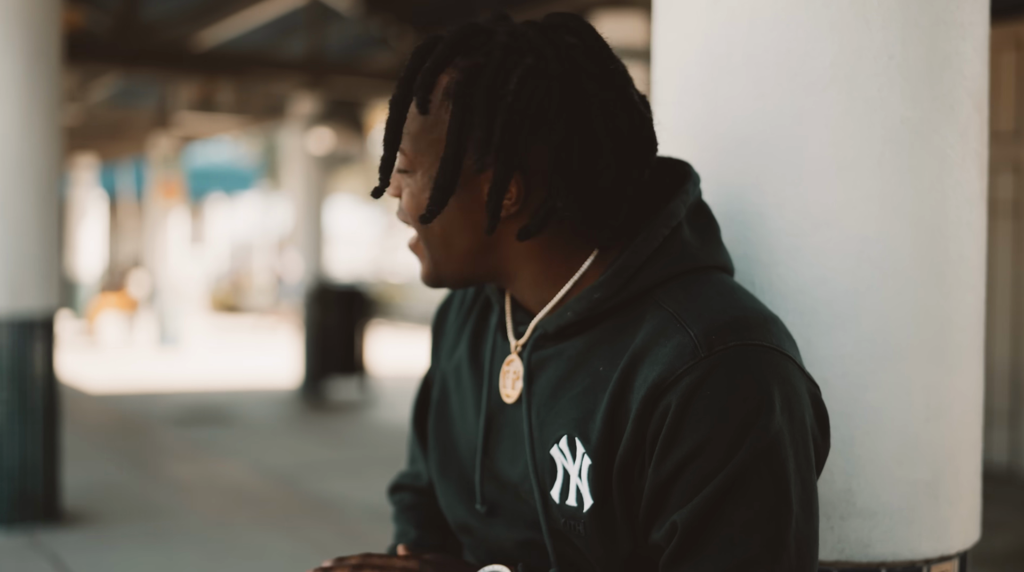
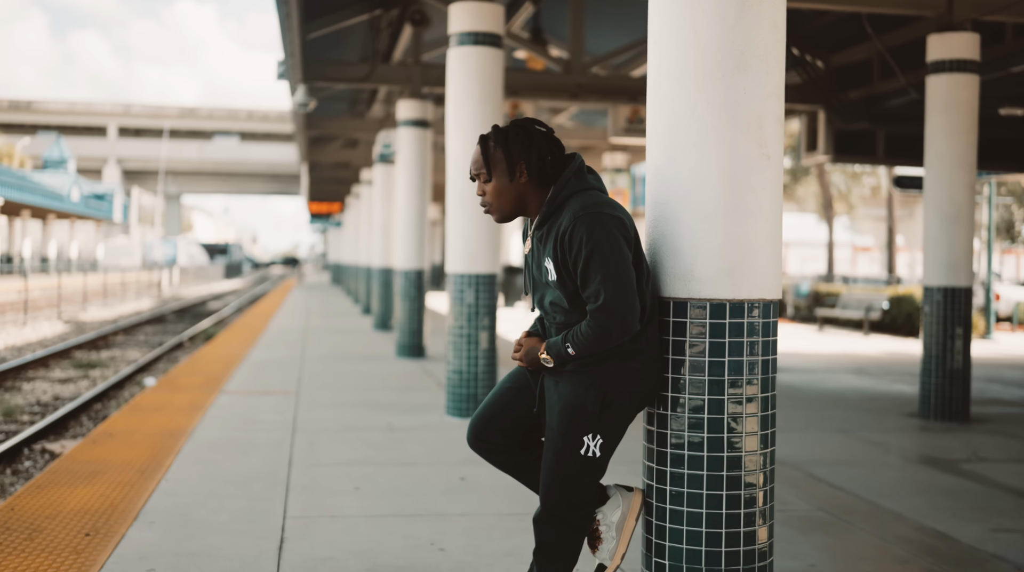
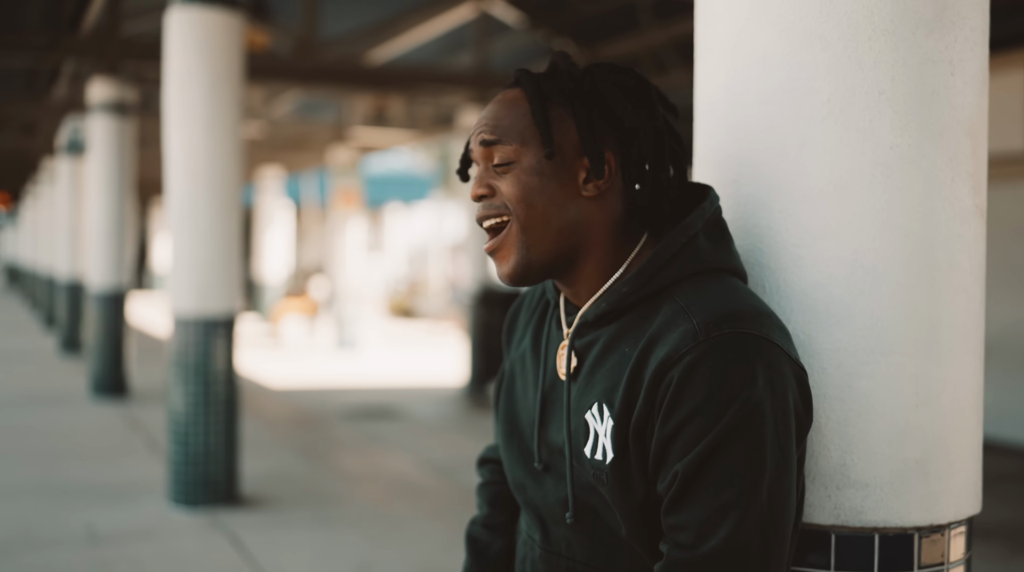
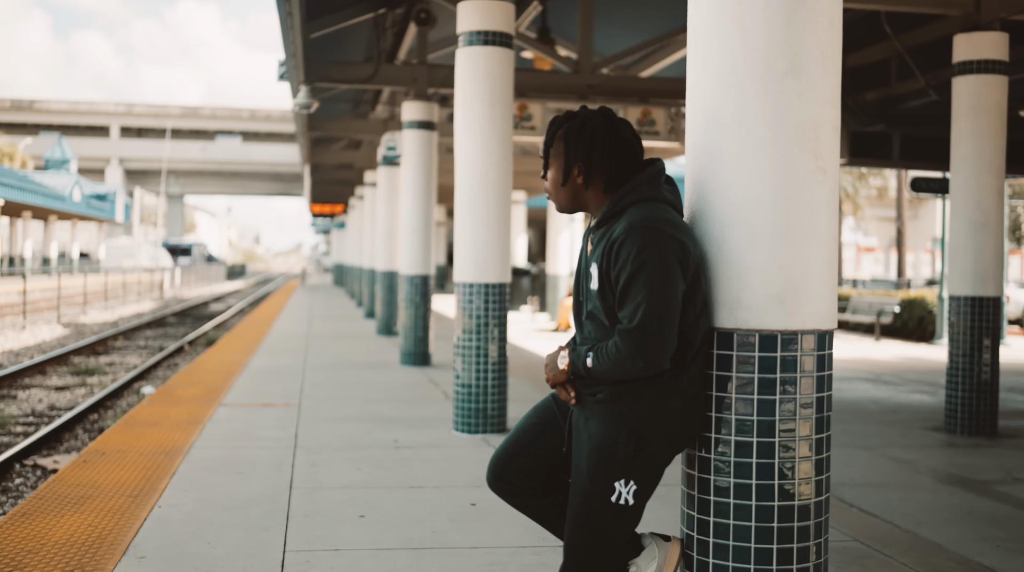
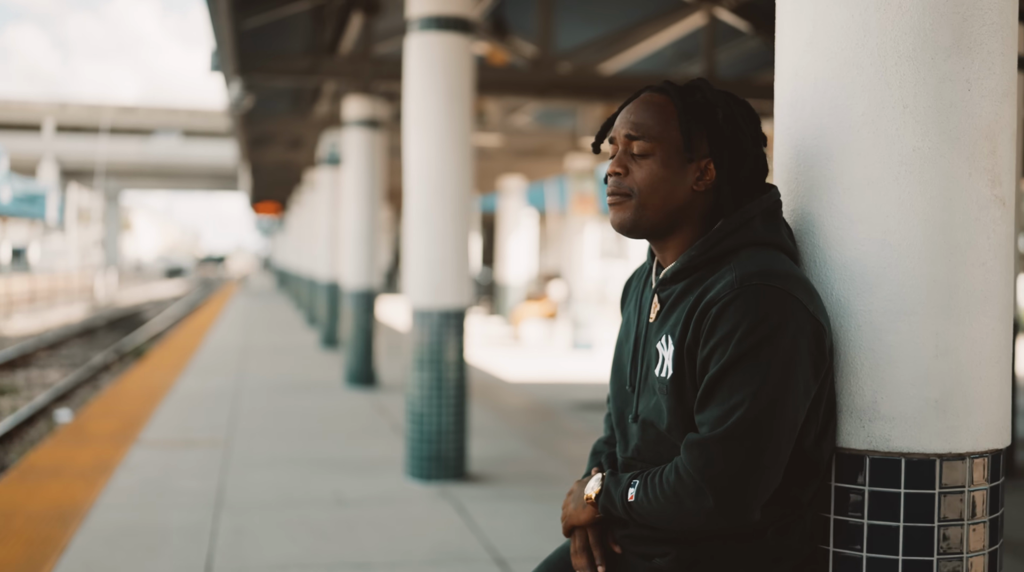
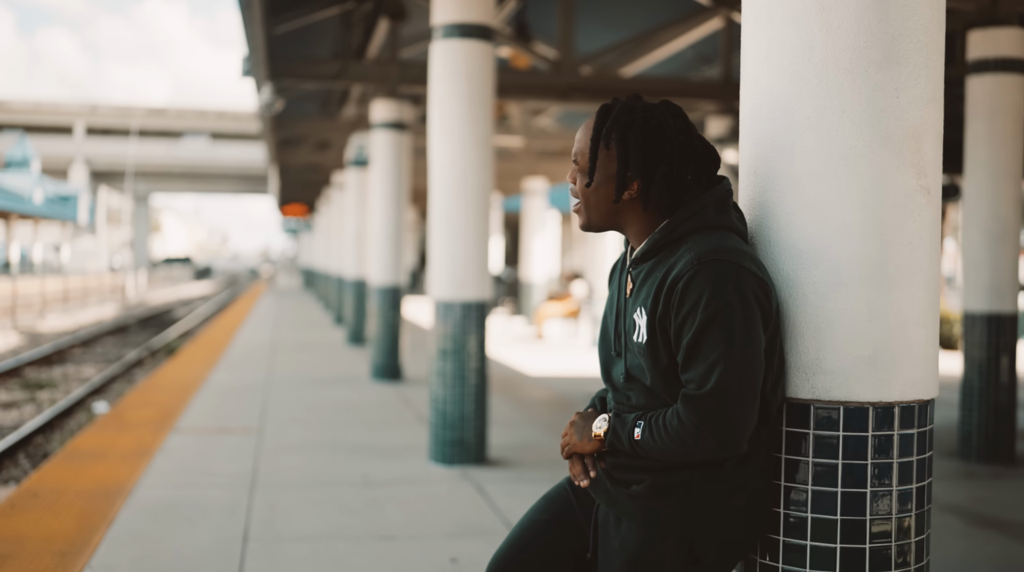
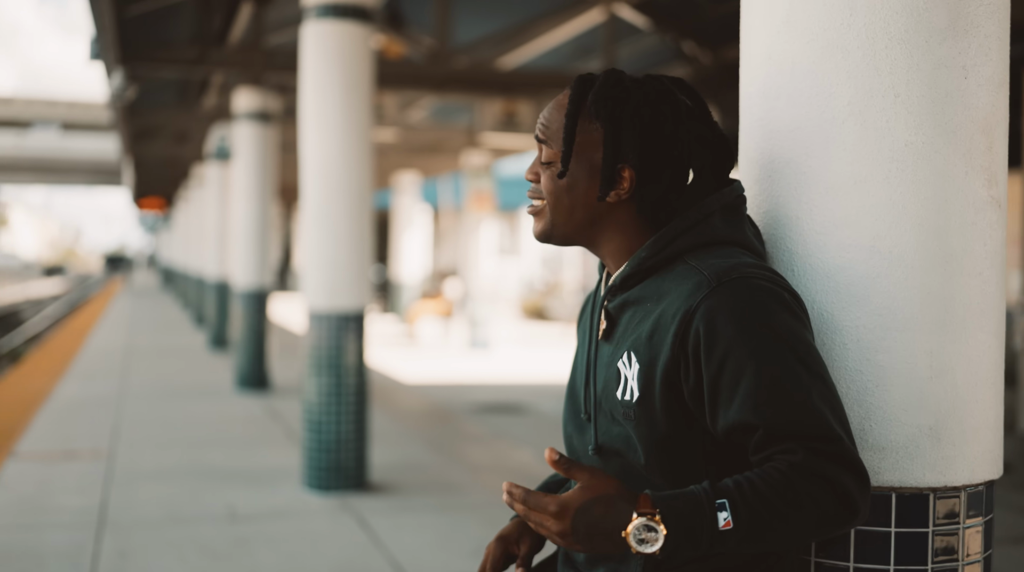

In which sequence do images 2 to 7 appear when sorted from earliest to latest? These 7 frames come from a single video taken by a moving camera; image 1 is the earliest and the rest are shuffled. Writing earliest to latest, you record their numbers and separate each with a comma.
3, 7, 5, 6, 4, 2
